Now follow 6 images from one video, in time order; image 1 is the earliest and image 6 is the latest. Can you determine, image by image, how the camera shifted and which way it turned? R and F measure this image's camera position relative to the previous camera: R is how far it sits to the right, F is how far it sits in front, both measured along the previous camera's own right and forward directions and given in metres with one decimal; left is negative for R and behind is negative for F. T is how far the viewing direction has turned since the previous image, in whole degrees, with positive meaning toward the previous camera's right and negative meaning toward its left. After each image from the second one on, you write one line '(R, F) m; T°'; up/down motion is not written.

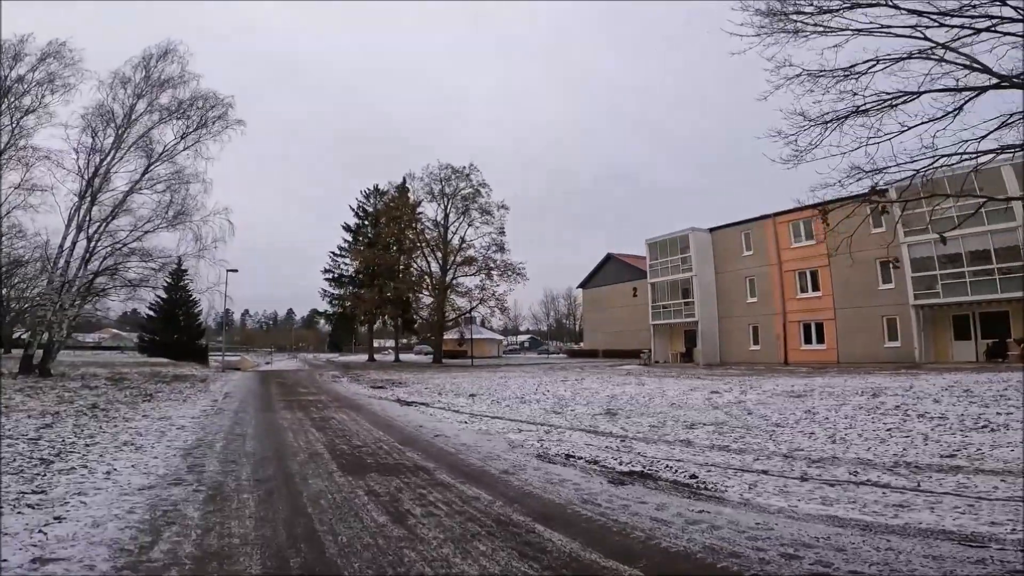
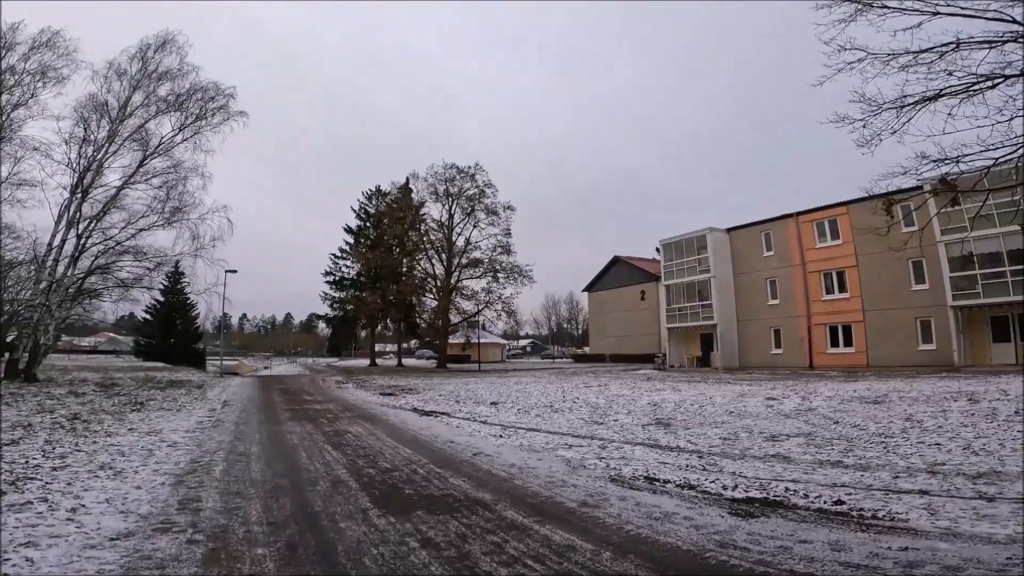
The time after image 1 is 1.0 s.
(-0.7, +1.4) m; 0°
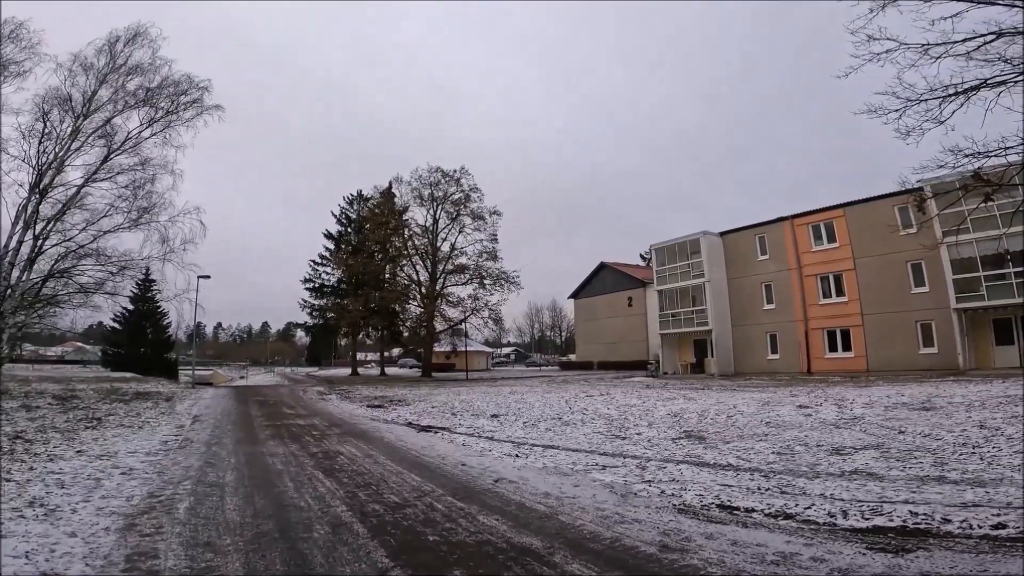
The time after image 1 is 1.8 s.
(-0.5, +1.2) m; +2°
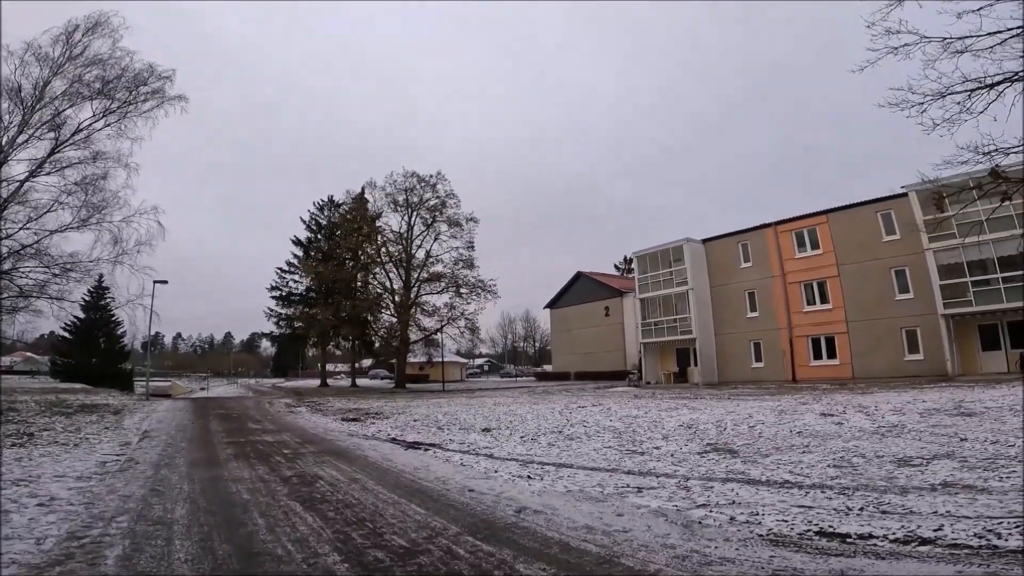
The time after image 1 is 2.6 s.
(-0.5, +1.1) m; +3°
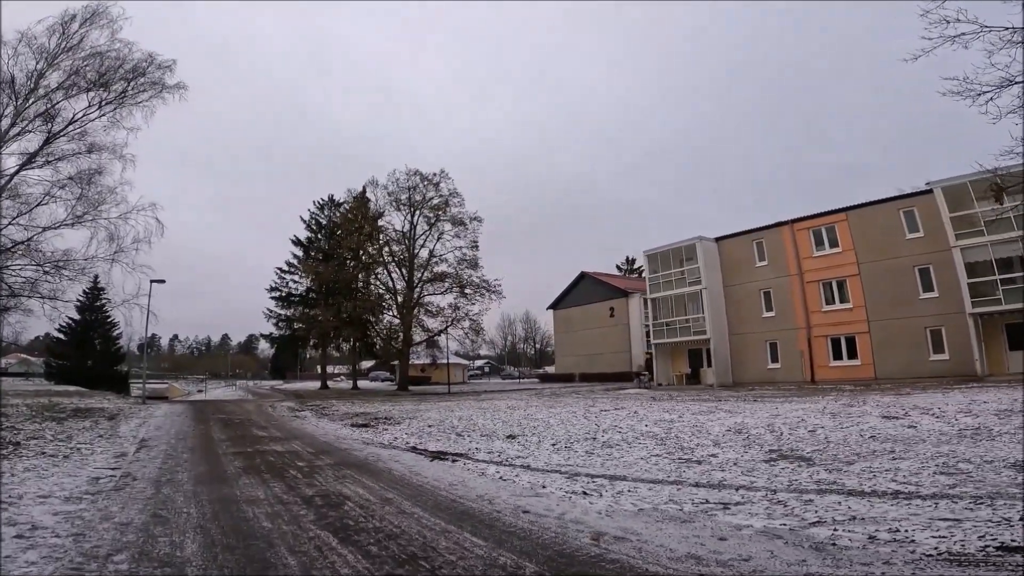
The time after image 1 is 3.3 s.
(-0.6, +0.9) m; 0°
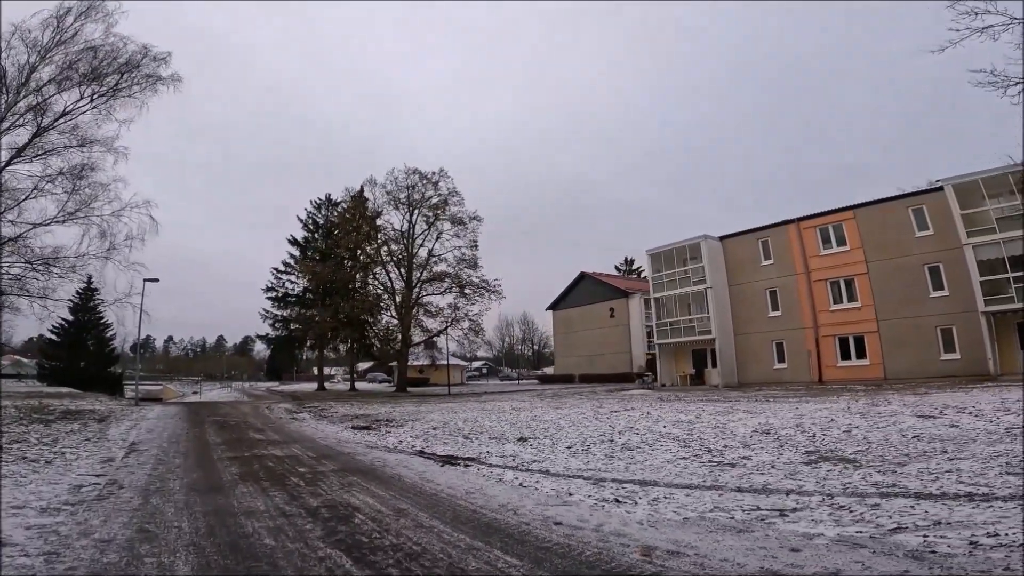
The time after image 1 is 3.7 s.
(-0.3, +0.6) m; 0°
